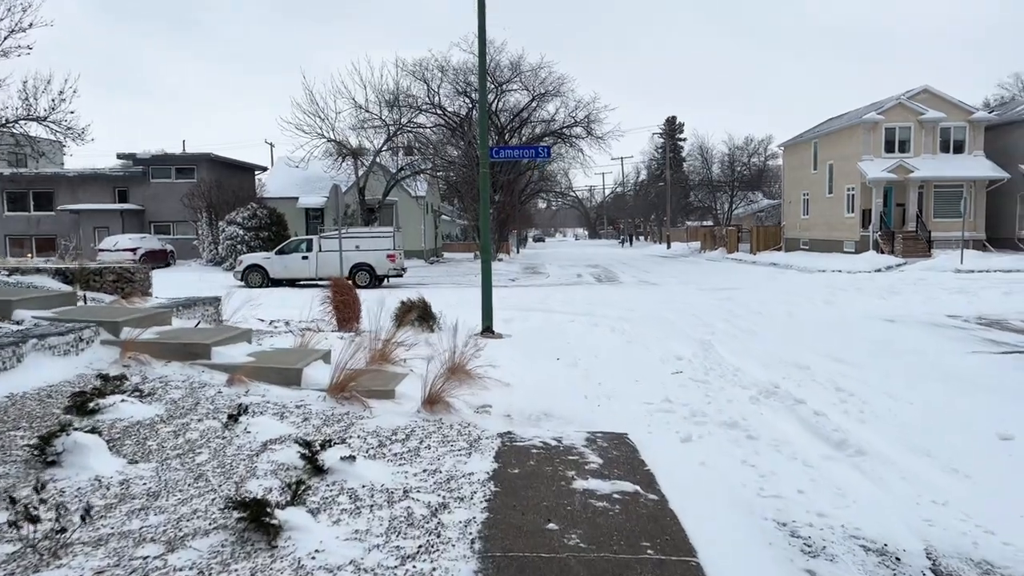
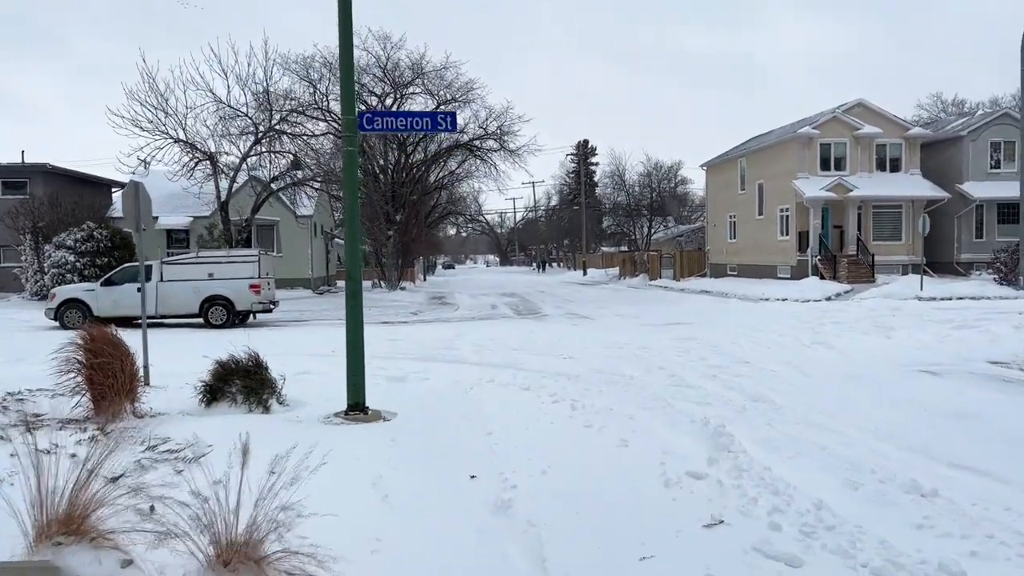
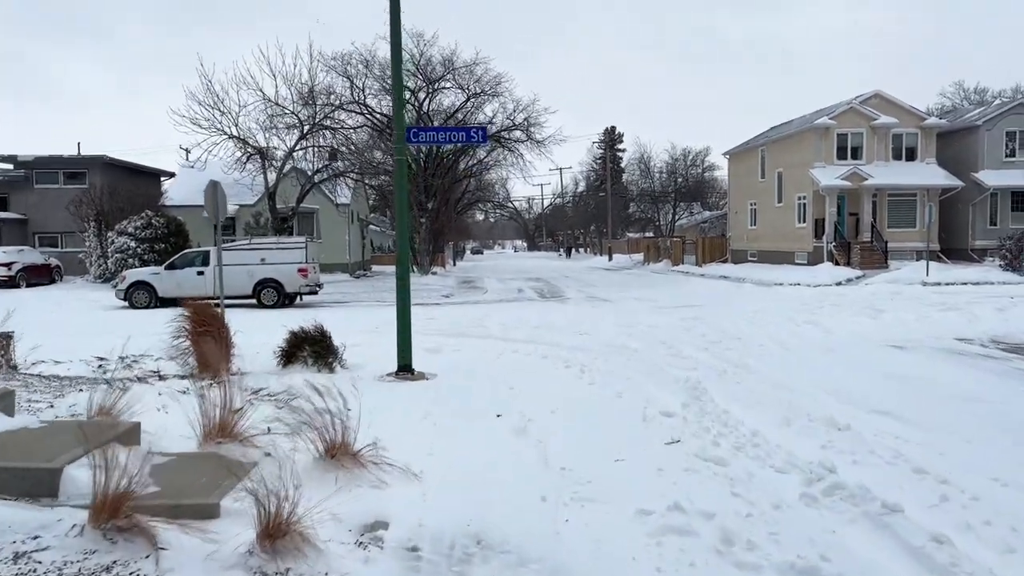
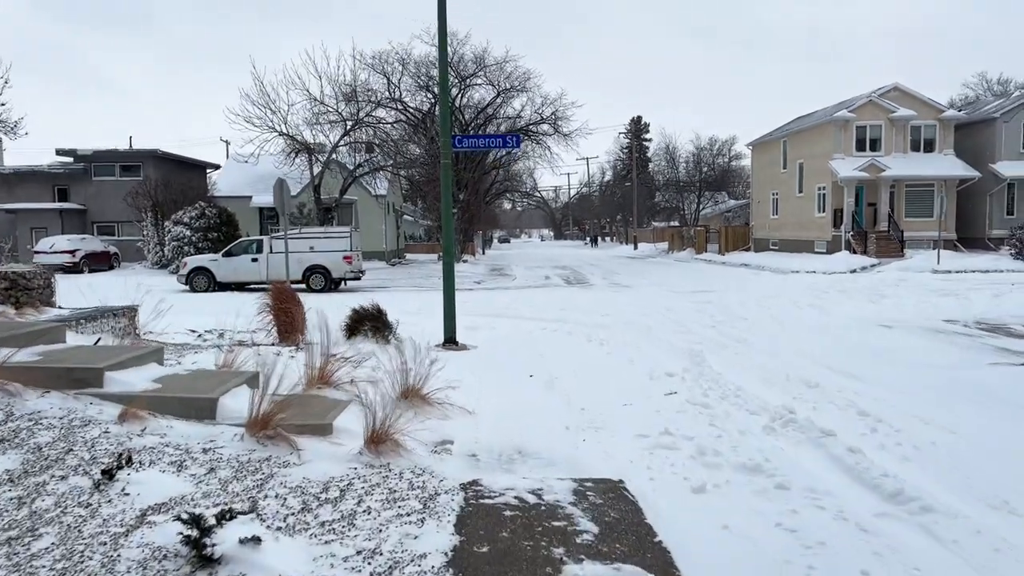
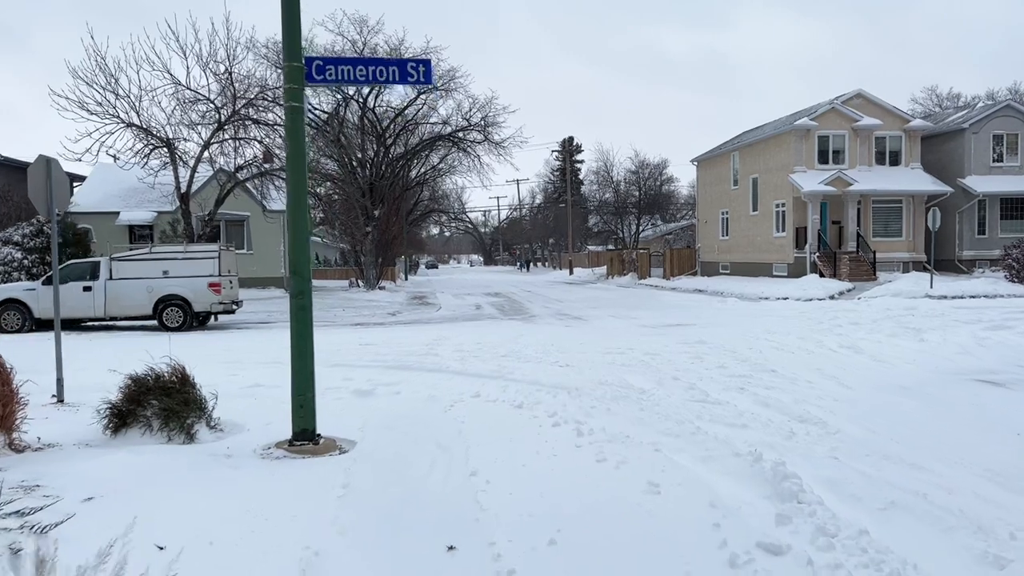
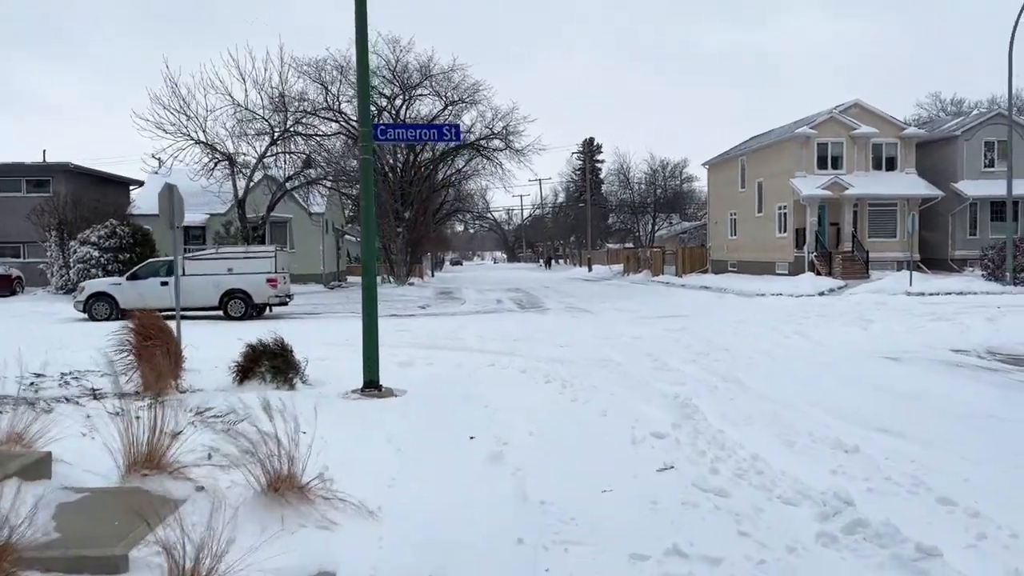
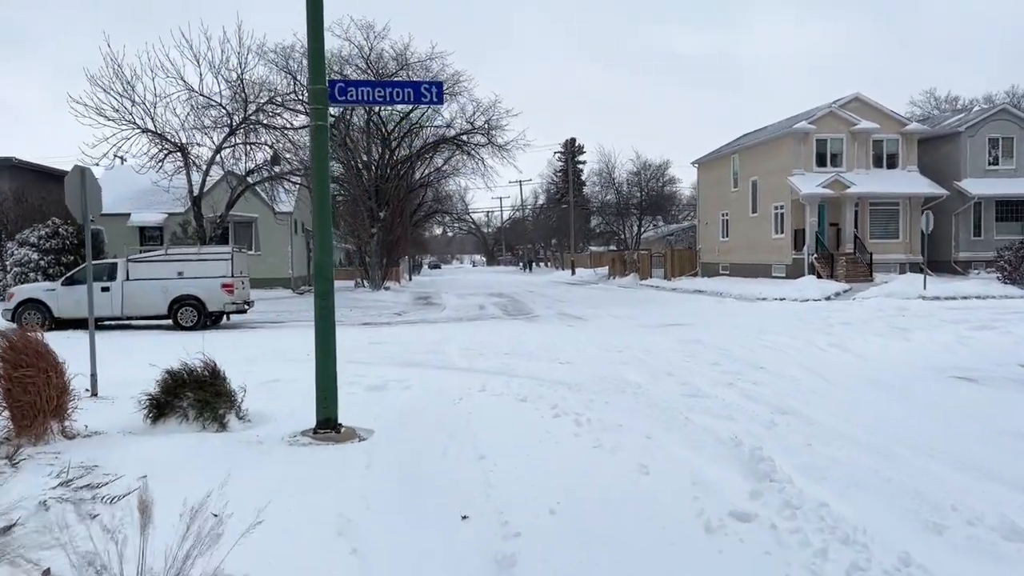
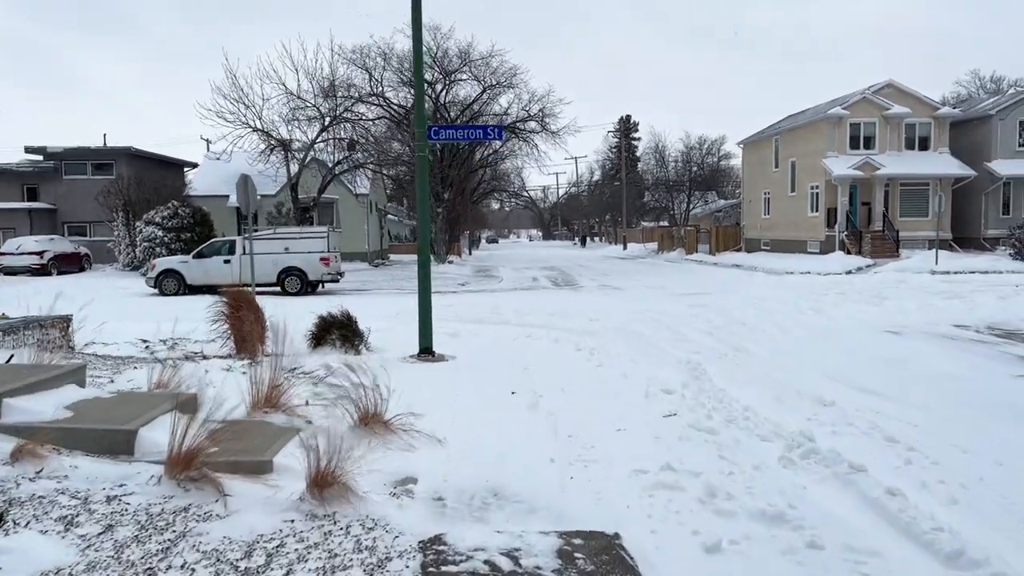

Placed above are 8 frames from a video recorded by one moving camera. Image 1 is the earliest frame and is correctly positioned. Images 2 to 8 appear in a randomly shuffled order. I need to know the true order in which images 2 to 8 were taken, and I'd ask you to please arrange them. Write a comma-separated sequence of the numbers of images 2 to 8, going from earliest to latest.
4, 8, 3, 6, 2, 7, 5
